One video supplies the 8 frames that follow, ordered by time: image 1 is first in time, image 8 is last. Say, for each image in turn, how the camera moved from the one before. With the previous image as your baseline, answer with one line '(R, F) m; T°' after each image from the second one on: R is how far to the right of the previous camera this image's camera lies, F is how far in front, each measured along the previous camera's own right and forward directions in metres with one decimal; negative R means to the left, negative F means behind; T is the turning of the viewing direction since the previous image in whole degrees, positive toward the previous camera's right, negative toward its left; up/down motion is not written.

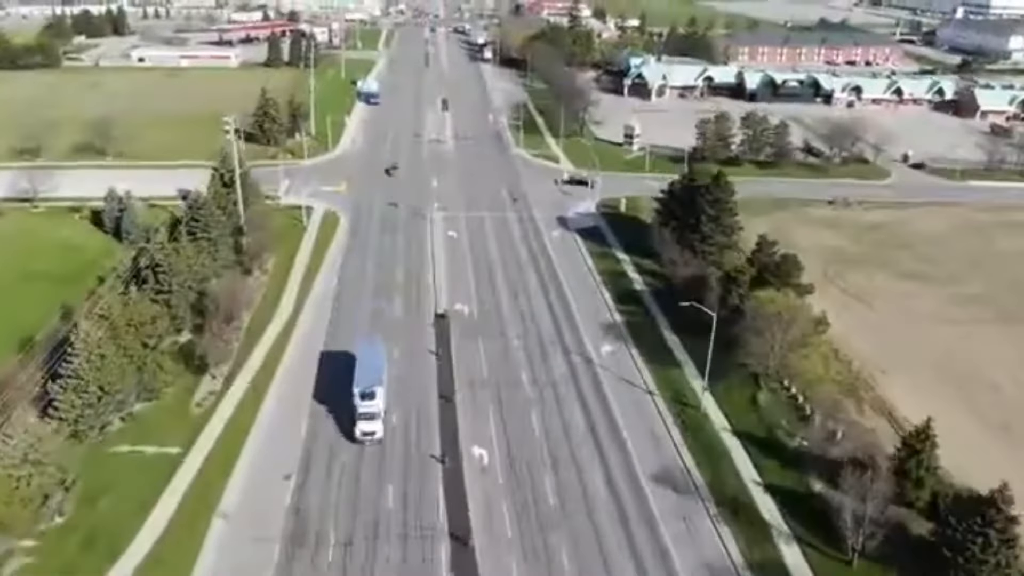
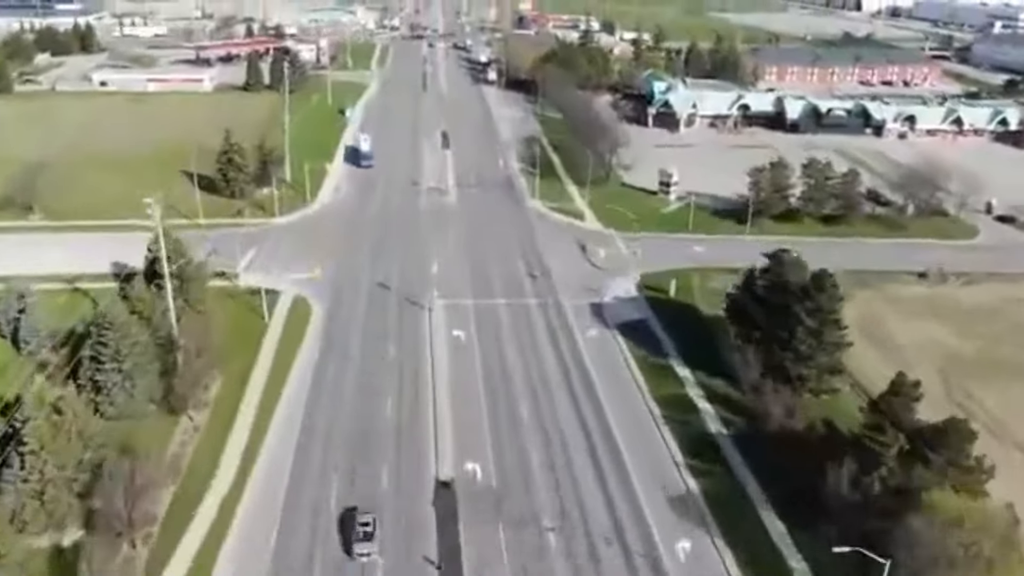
(-1.1, +11.5) m; 0°
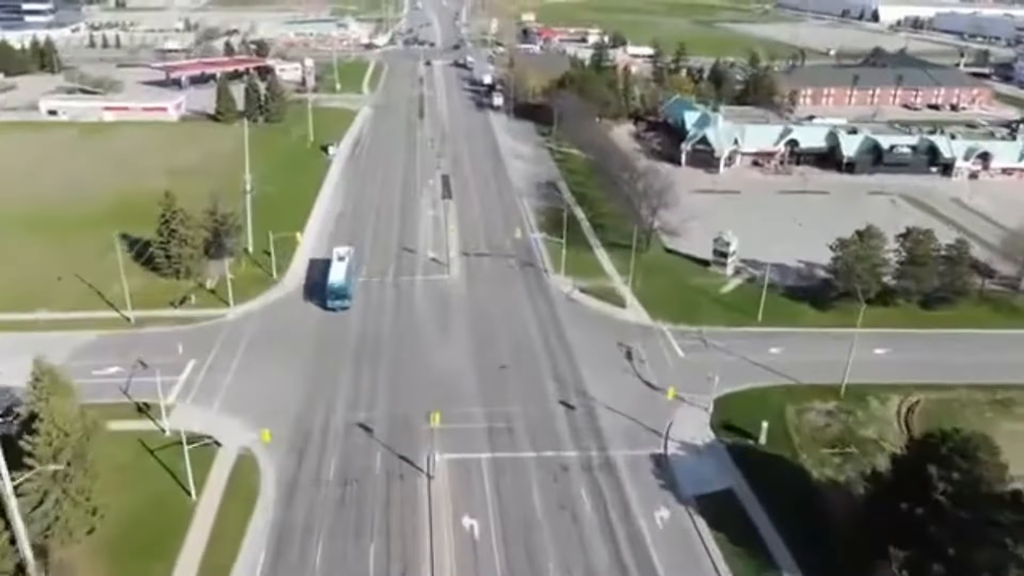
(-1.2, +11.9) m; 0°
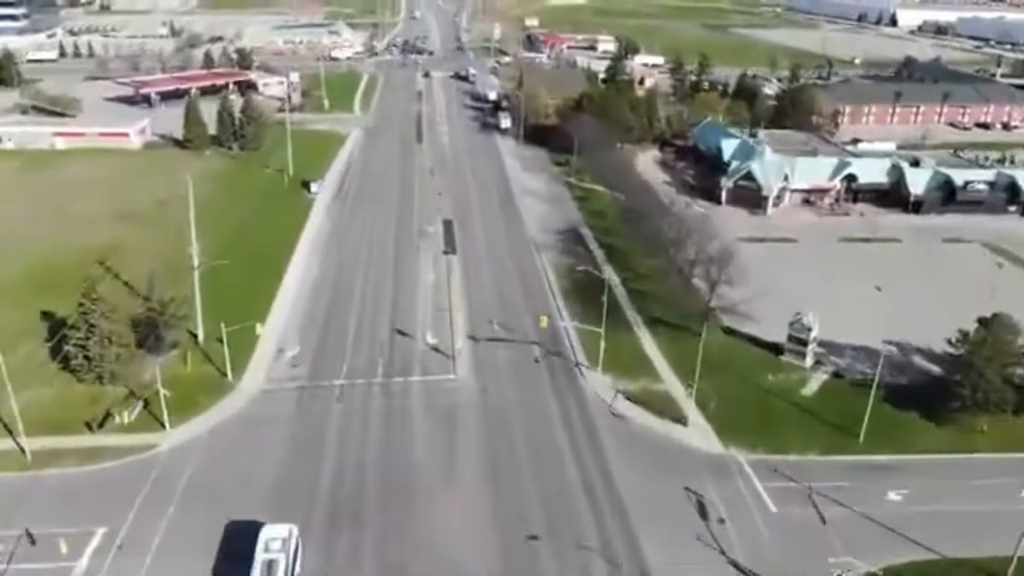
(-1.1, +10.2) m; 0°
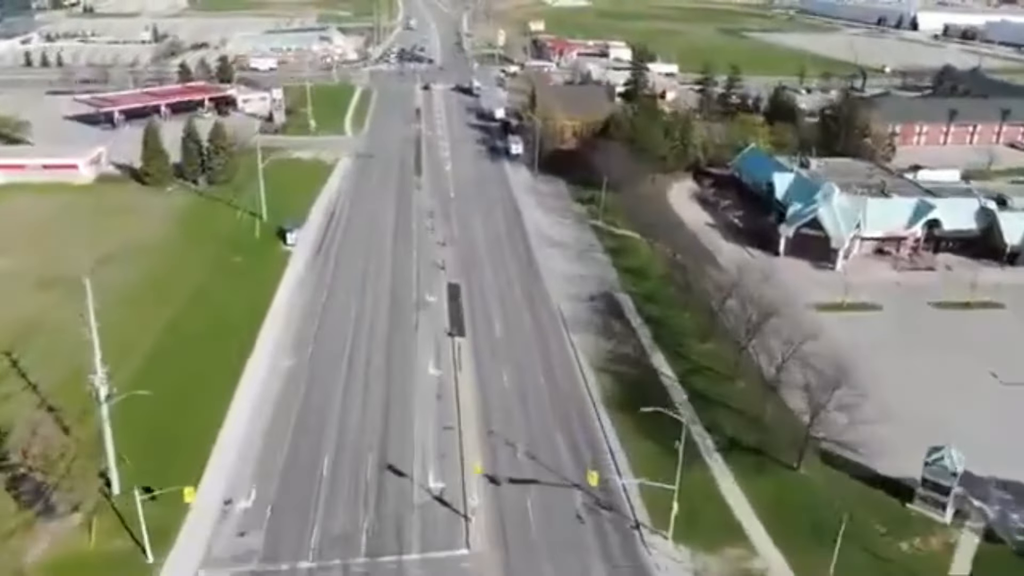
(-1.1, +10.3) m; 0°
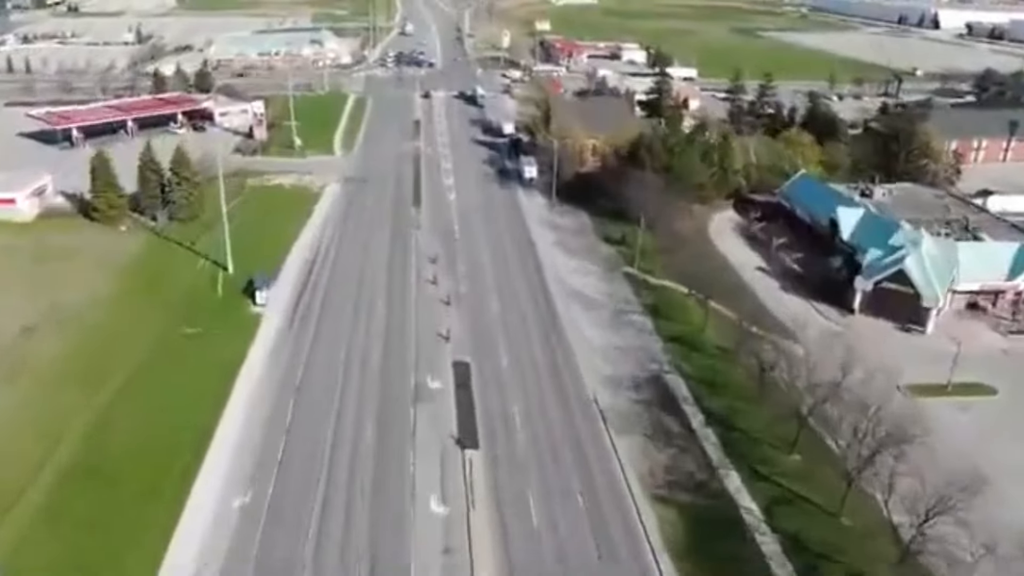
(-0.9, +9.1) m; 0°
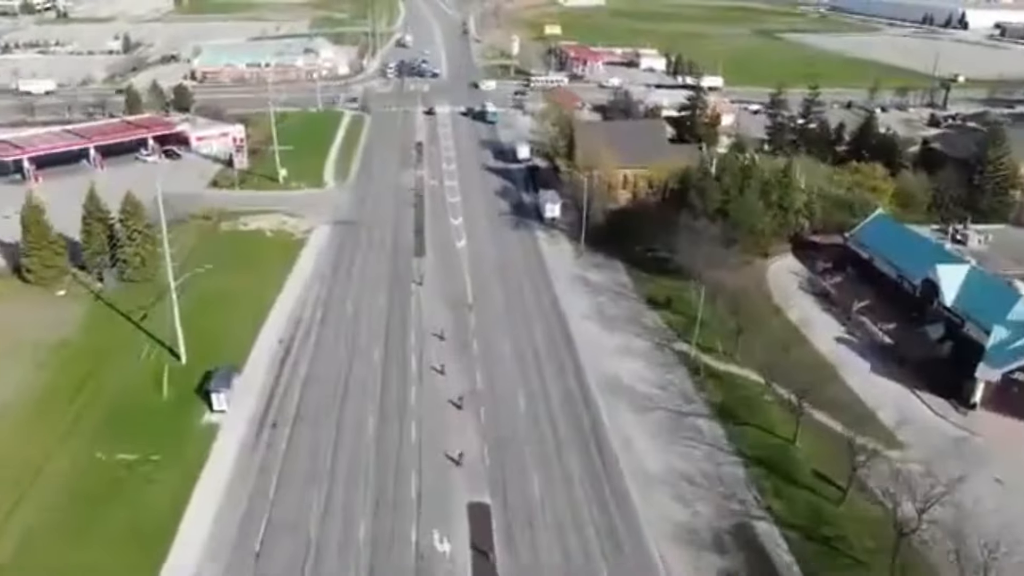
(-0.9, +9.2) m; 0°
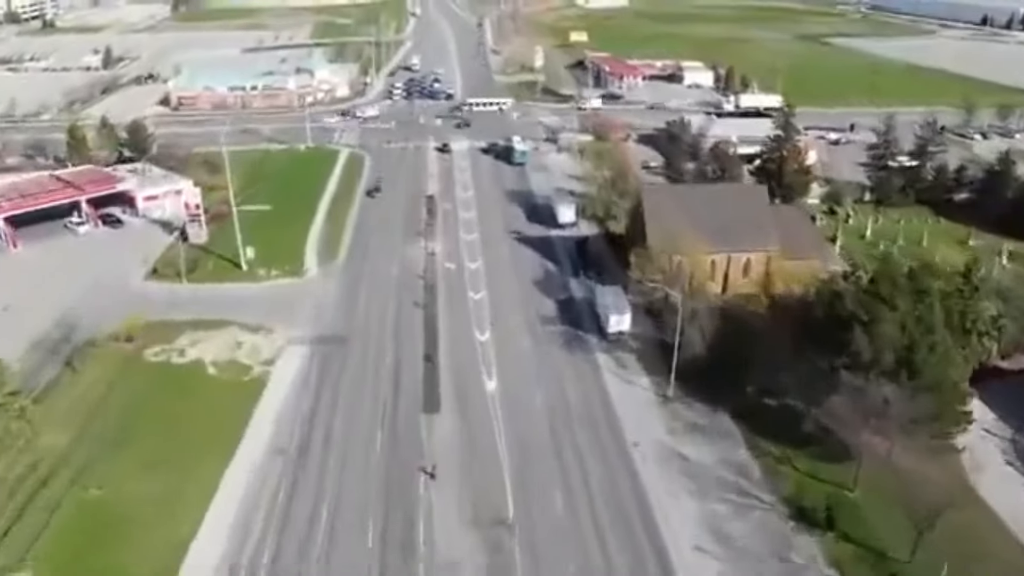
(-1.5, +15.5) m; -1°
